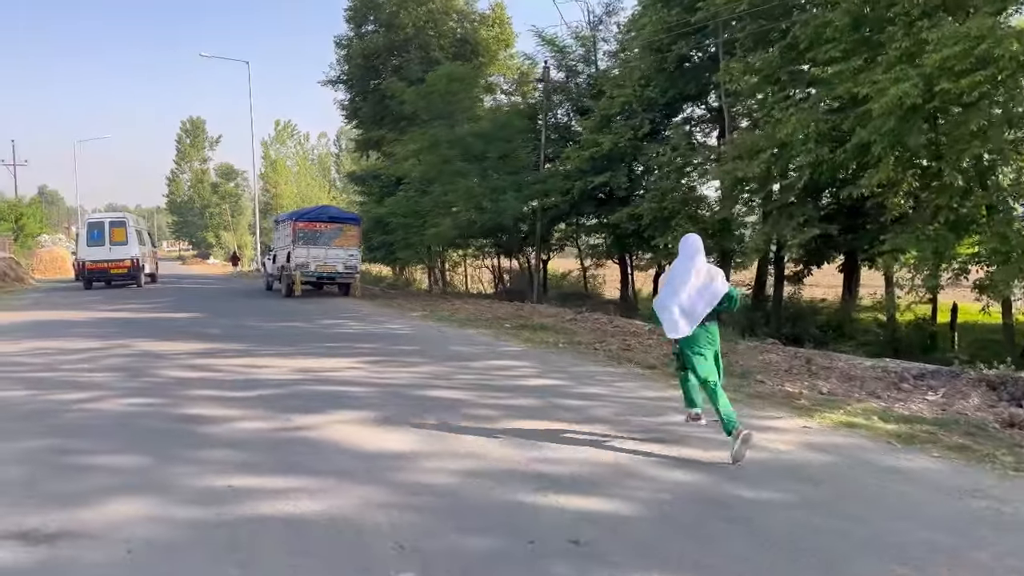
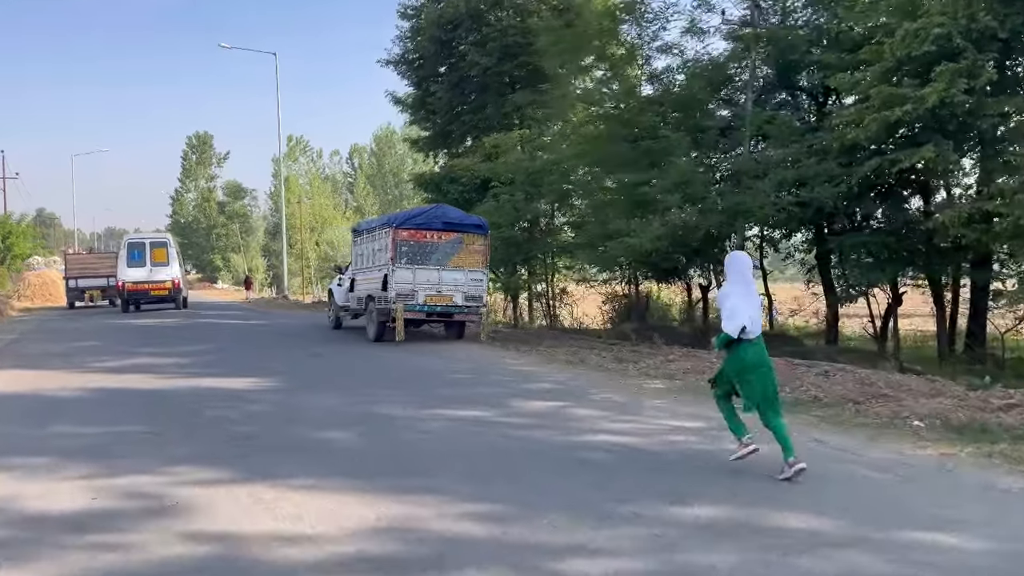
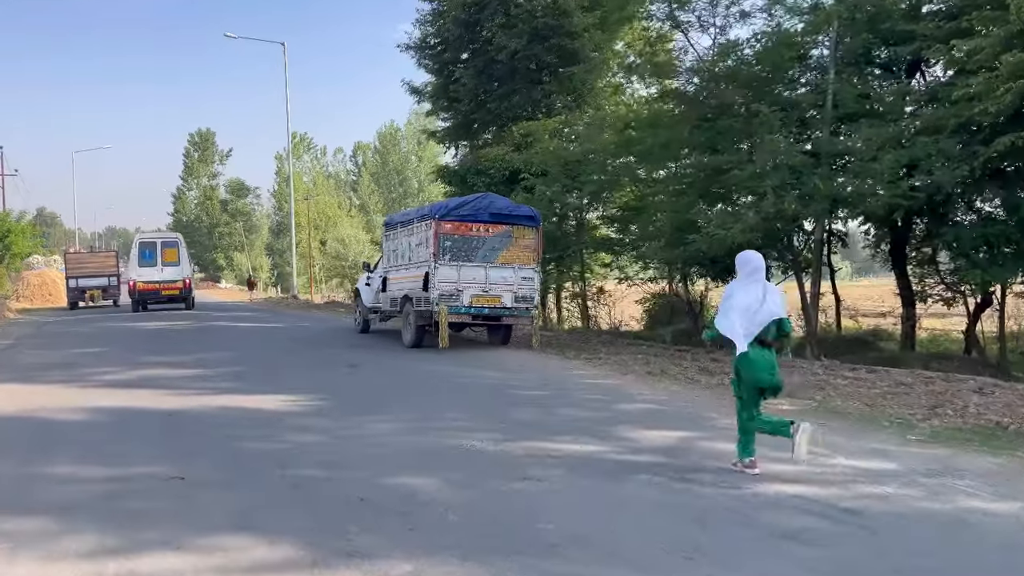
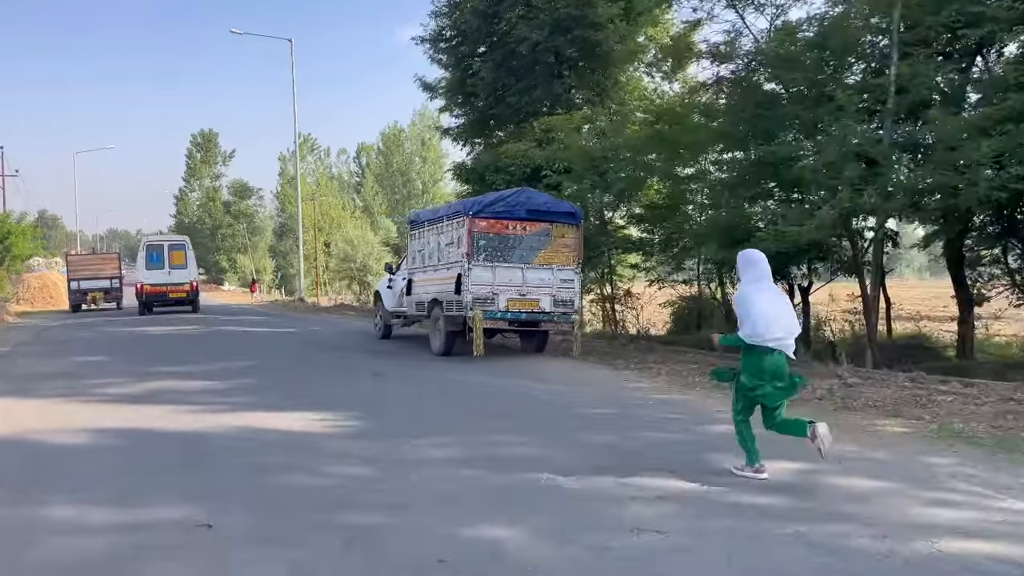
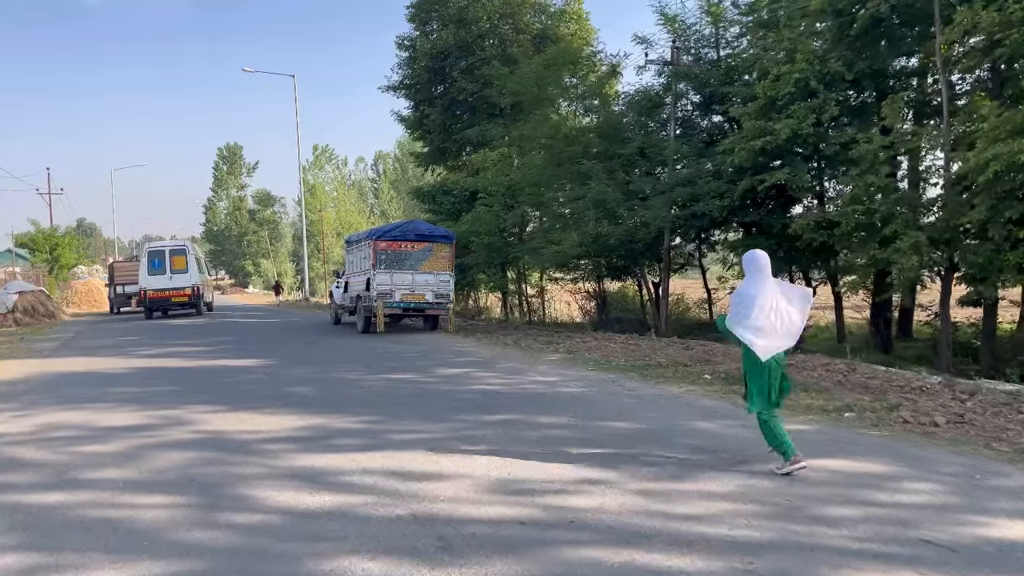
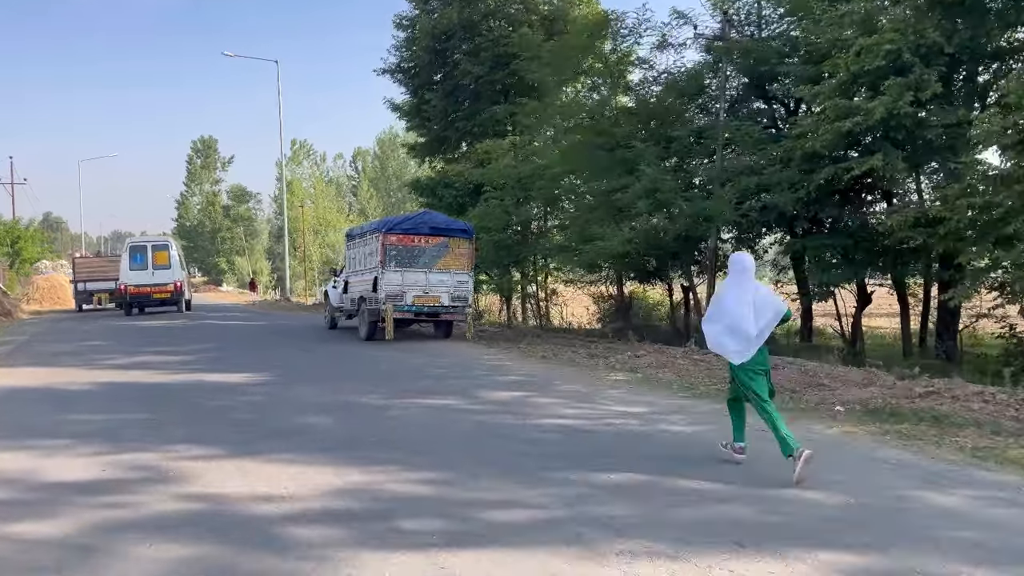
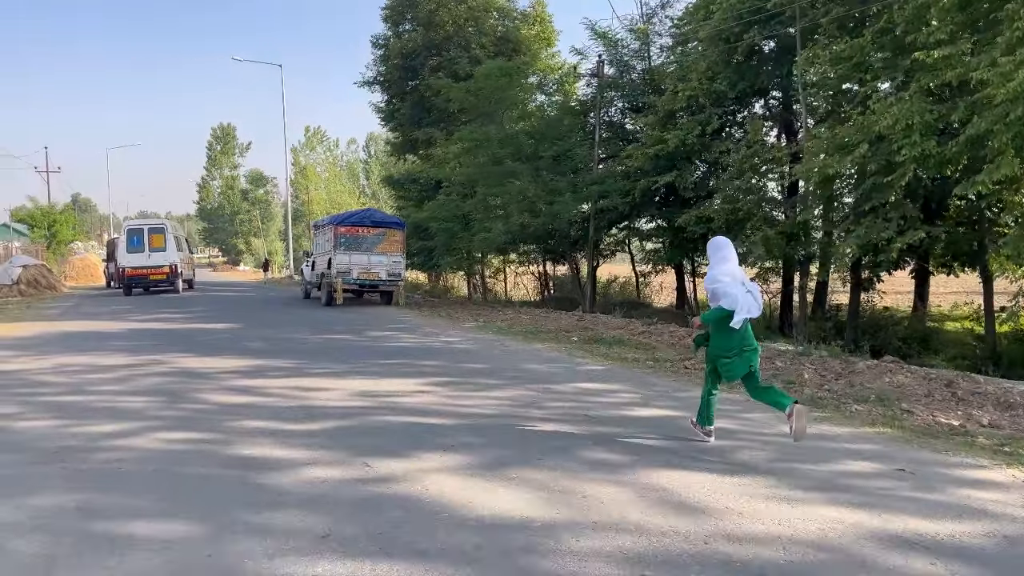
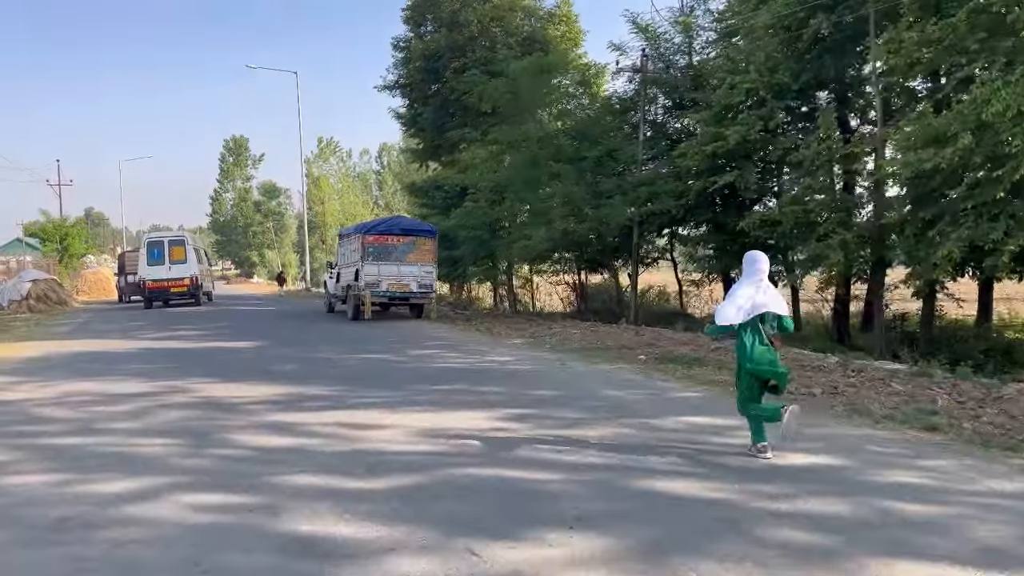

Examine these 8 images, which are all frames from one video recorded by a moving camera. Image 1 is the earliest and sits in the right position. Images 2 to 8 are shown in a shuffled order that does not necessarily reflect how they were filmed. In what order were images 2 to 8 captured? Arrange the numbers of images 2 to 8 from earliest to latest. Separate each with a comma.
7, 8, 5, 6, 2, 3, 4
